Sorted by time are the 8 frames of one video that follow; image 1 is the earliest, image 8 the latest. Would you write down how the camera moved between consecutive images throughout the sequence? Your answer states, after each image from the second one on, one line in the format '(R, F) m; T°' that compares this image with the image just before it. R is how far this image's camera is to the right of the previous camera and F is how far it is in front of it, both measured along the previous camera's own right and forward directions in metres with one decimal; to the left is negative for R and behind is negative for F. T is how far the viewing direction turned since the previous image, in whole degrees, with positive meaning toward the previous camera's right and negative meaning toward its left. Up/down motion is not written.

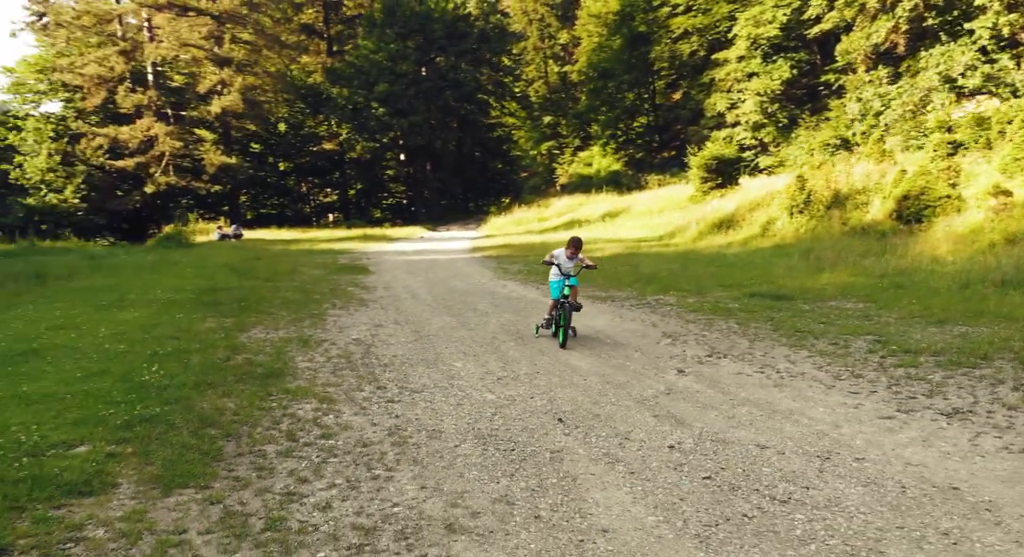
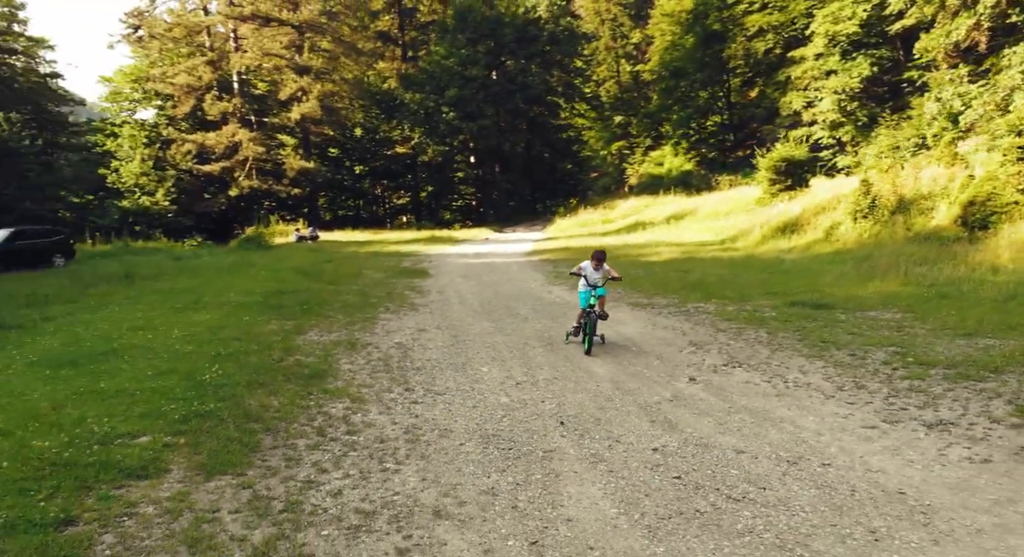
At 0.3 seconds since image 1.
(+0.4, -0.4) m; -6°
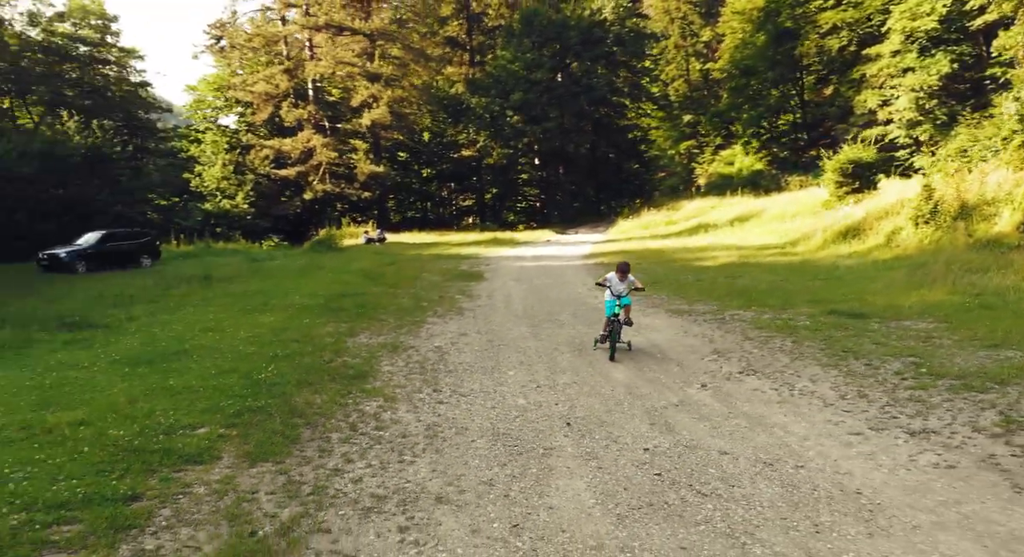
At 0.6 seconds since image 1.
(+0.4, -0.5) m; -5°
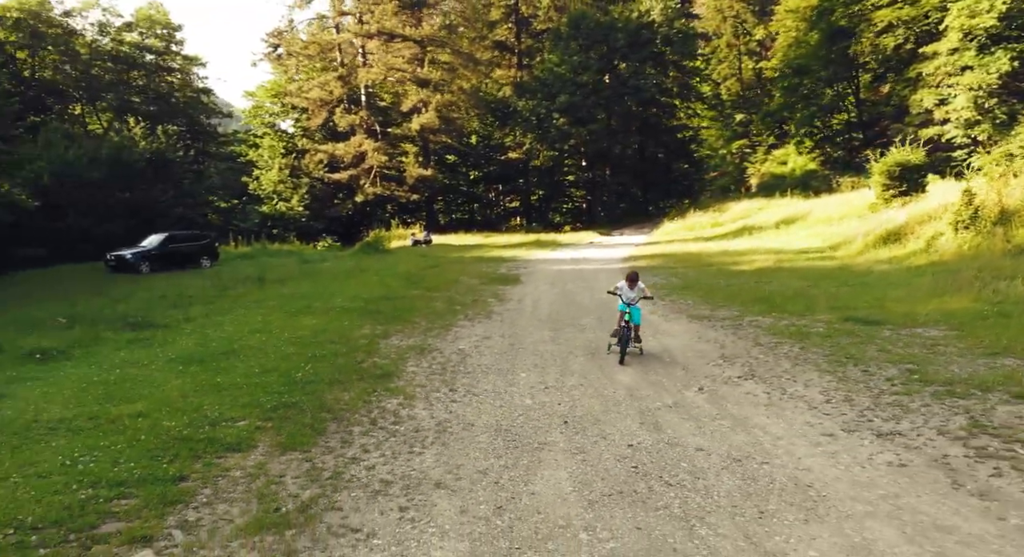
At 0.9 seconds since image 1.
(+0.4, -0.6) m; -4°
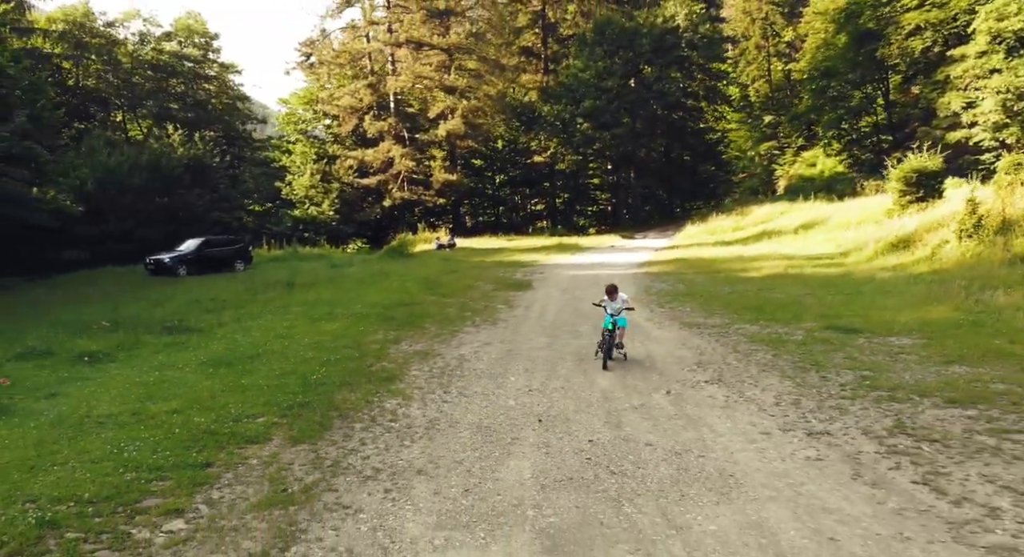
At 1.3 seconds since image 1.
(+0.5, -0.8) m; -2°
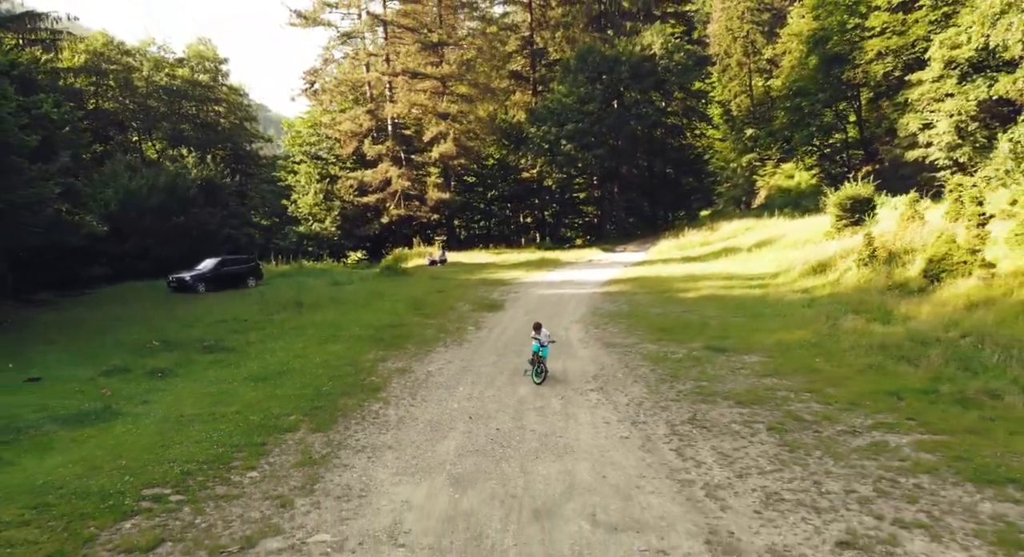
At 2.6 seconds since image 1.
(+0.9, -3.6) m; 0°
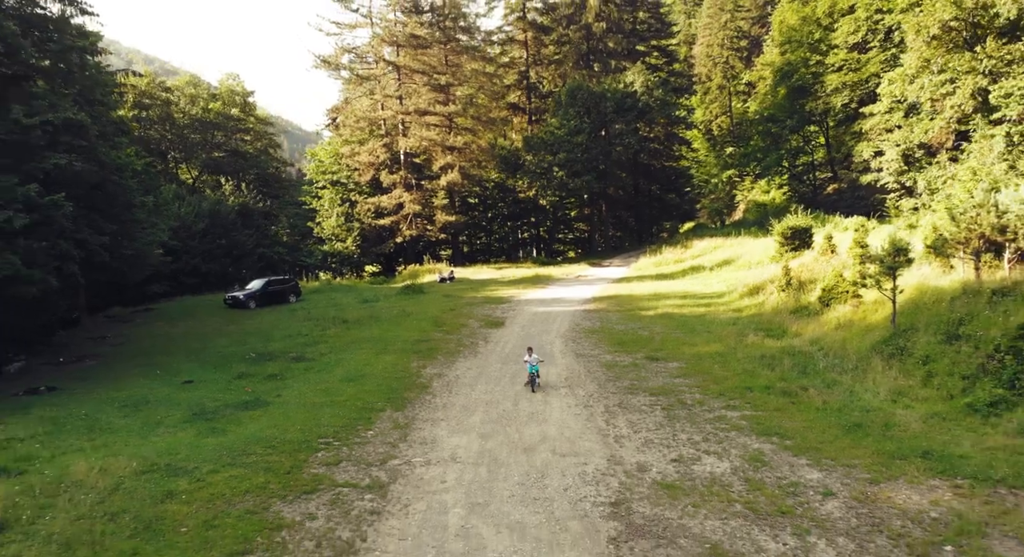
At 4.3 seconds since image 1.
(0.0, -6.5) m; 0°
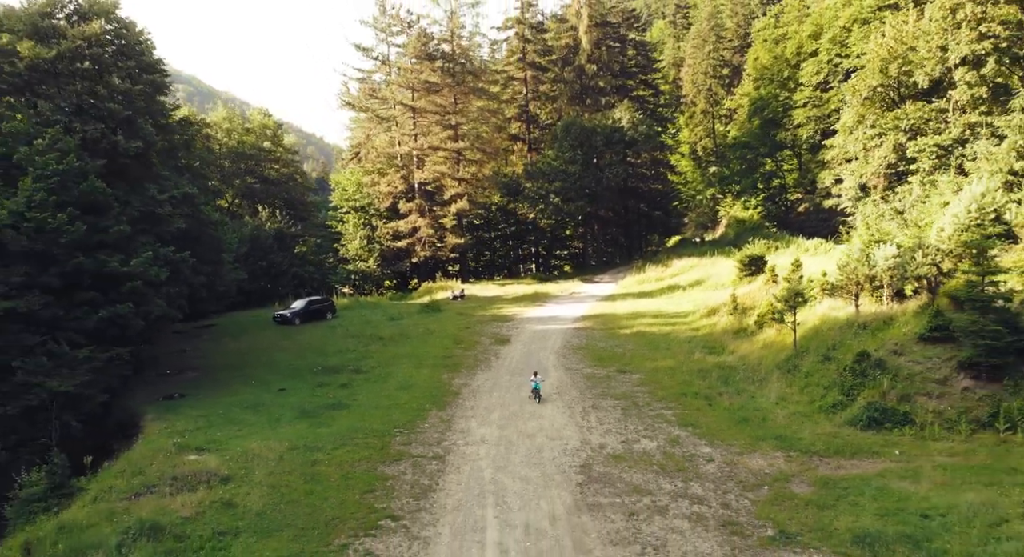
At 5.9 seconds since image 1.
(-0.3, -7.4) m; 0°
